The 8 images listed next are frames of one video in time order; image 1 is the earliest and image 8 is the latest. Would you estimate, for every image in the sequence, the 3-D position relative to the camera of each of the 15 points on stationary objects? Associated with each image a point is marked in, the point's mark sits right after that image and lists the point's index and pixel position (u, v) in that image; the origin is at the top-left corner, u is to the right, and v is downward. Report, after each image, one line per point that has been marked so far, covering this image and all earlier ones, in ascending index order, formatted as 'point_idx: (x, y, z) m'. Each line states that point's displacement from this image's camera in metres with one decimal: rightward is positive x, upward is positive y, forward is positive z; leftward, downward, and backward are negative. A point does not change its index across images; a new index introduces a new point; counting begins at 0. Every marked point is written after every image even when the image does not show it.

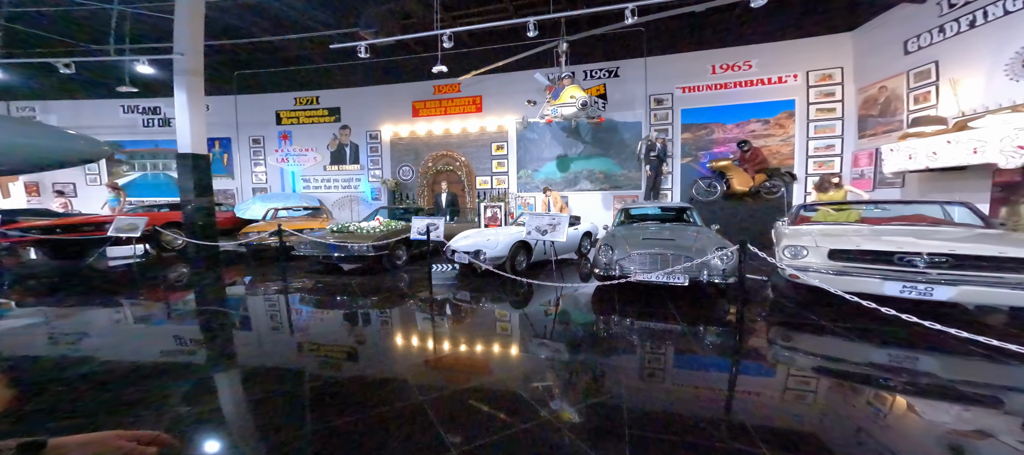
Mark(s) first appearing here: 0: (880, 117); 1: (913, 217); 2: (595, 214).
0: (+6.5, +1.9, +6.5) m
1: (+4.8, +0.1, +4.4) m
2: (+2.0, +0.3, +8.5) m
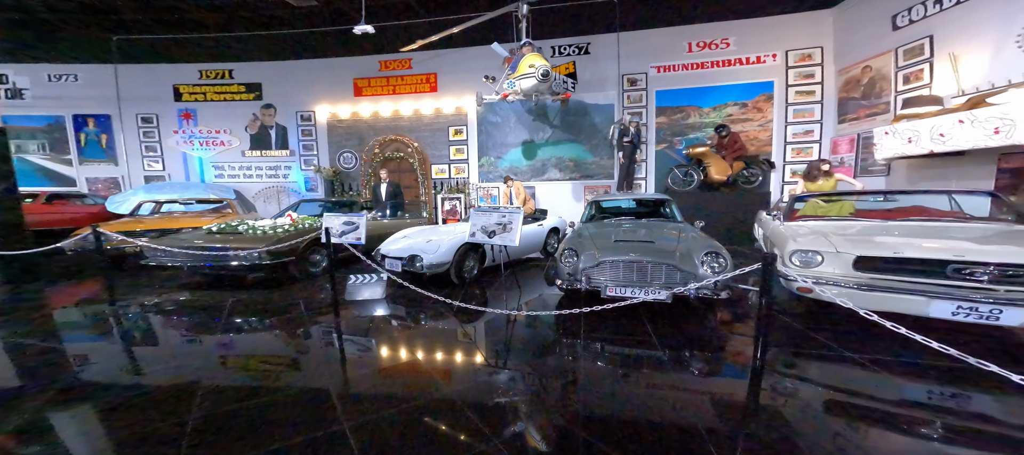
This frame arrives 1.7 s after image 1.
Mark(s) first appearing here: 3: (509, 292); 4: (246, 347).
0: (+5.7, +2.1, +6.0) m
1: (+4.2, +0.2, +3.9) m
2: (+1.1, +0.5, +7.7) m
3: (-0.1, -0.8, +4.2) m
4: (-2.1, -0.9, +2.9) m
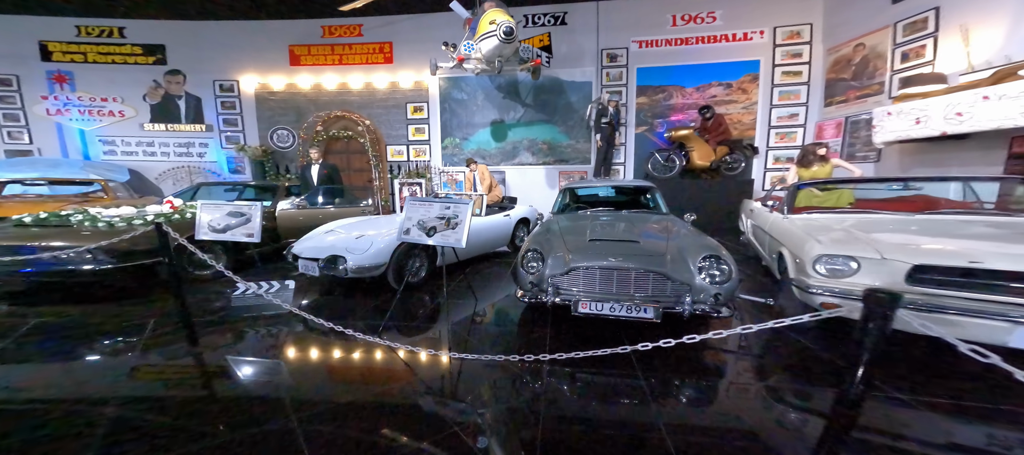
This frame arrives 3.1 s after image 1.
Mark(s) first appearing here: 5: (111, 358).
0: (+5.1, +2.2, +5.6) m
1: (+3.8, +0.2, +3.4) m
2: (+0.4, +0.7, +7.0) m
3: (-0.5, -0.7, +3.5) m
4: (-2.4, -0.9, +2.1) m
5: (-2.5, -0.8, +2.3) m
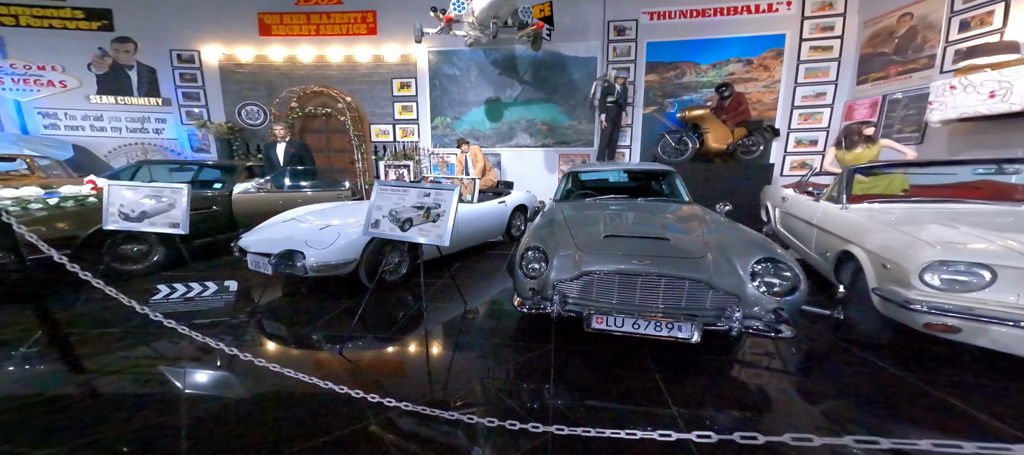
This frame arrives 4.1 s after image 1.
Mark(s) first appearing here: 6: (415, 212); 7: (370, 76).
0: (+5.1, +2.3, +5.0) m
1: (+3.8, +0.3, +2.9) m
2: (+0.4, +0.9, +6.4) m
3: (-0.6, -0.6, +3.0) m
4: (-2.5, -0.9, +1.5) m
5: (-2.6, -0.8, +1.8) m
6: (-0.6, +0.1, +2.1) m
7: (-2.3, +2.4, +5.9) m
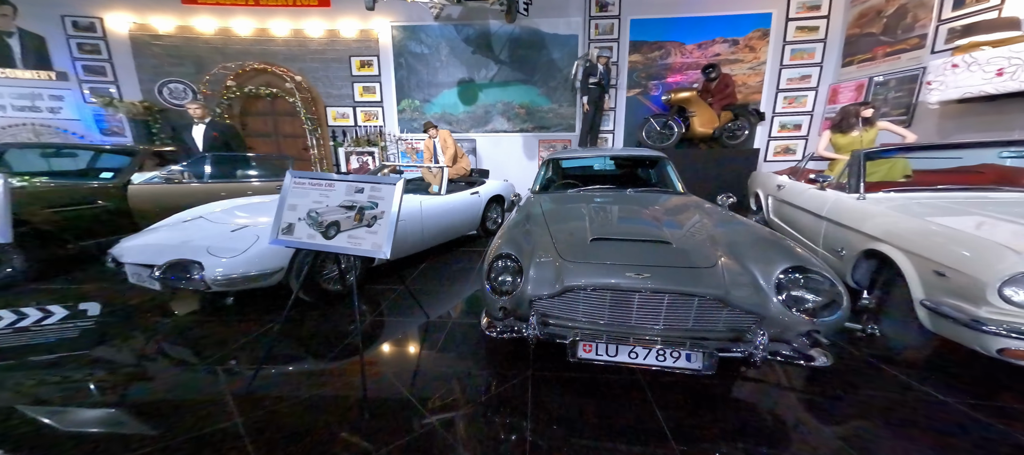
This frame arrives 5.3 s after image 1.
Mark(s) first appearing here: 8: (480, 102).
0: (+4.8, +2.5, +4.8) m
1: (+3.6, +0.4, +2.7) m
2: (0.0, +1.0, +6.0) m
3: (-0.7, -0.6, +2.5) m
4: (-2.6, -0.9, +1.0) m
5: (-2.7, -0.9, +1.3) m
6: (-0.7, +0.1, +1.7) m
7: (-2.7, +2.5, +5.3) m
8: (-0.5, +1.9, +5.7) m
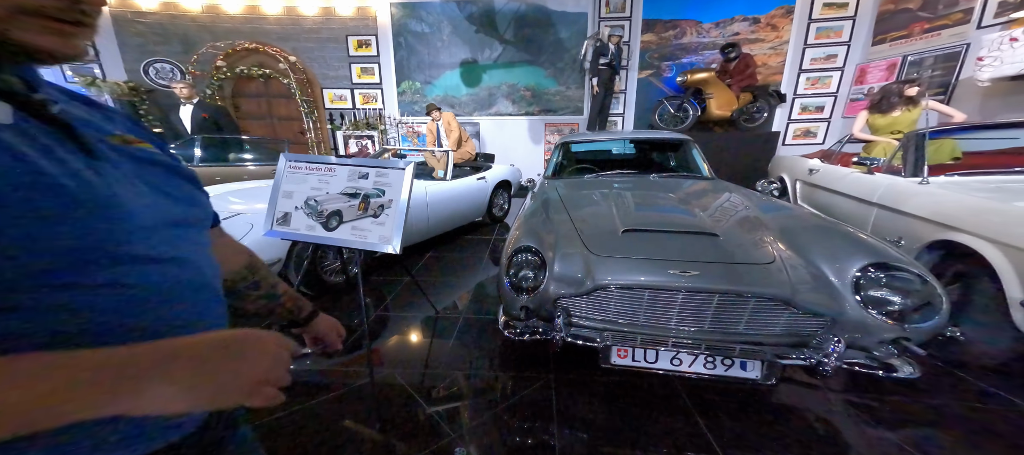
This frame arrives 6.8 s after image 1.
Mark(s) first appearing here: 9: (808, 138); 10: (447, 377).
0: (+4.9, +2.7, +4.4) m
1: (+3.6, +0.5, +2.4) m
2: (+0.1, +1.2, +5.8) m
3: (-0.7, -0.5, +2.4) m
4: (-2.5, -0.9, +0.9) m
5: (-2.6, -0.8, +1.1) m
6: (-0.6, +0.1, +1.5) m
7: (-2.6, +2.7, +5.0) m
8: (-0.4, +2.1, +5.4) m
9: (+4.6, +1.4, +5.7) m
10: (-0.2, -0.7, +1.7) m
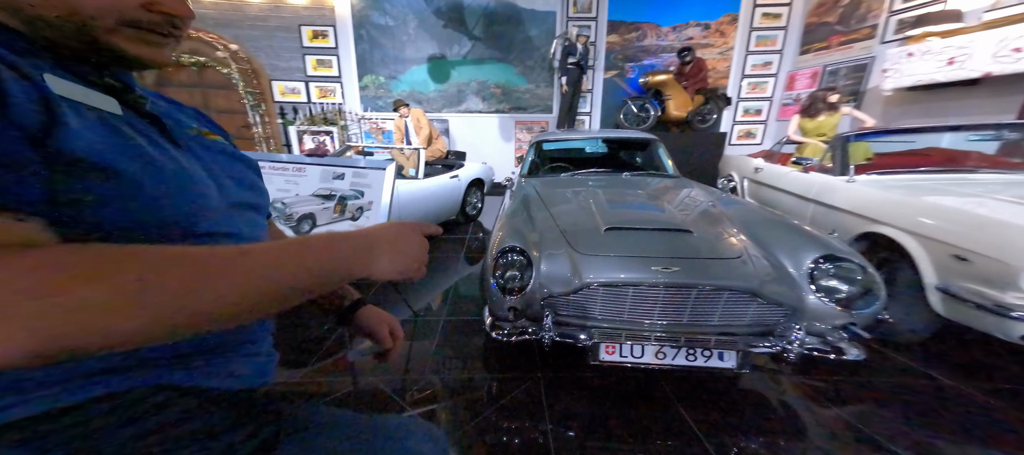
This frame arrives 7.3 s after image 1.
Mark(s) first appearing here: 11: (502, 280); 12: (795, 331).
0: (+4.5, +2.7, +4.9) m
1: (+3.5, +0.5, +2.8) m
2: (-0.4, +1.2, +5.8) m
3: (-0.8, -0.5, +2.3) m
4: (-2.5, -0.9, +0.7) m
5: (-2.6, -0.9, +0.9) m
6: (-0.7, +0.1, +1.4) m
7: (-3.0, +2.7, +4.7) m
8: (-0.9, +2.2, +5.4) m
9: (+4.0, +1.5, +6.1) m
10: (-0.2, -0.7, +1.8) m
11: (0.0, -0.2, +1.5) m
12: (+1.0, -0.4, +1.3) m
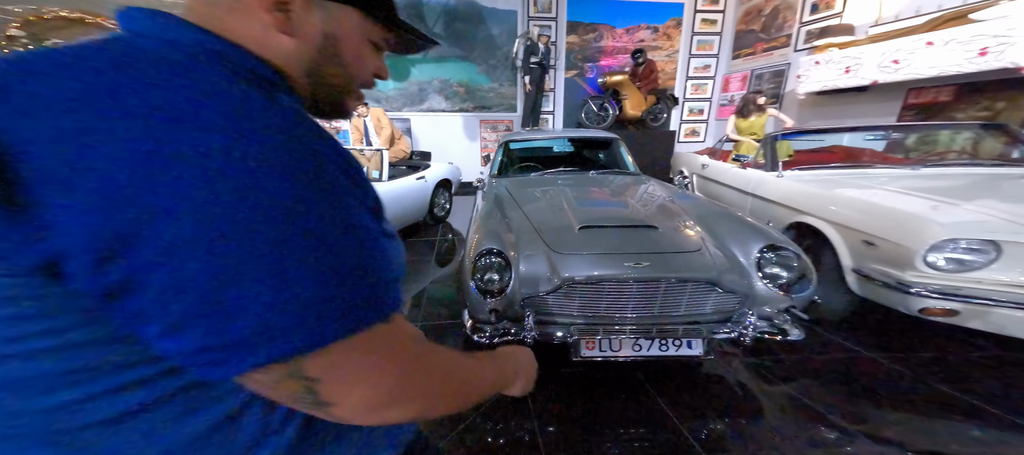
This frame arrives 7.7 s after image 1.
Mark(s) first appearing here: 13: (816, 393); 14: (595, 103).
0: (+3.9, +2.9, +5.3) m
1: (+3.2, +0.6, +3.2) m
2: (-0.9, +1.3, +5.7) m
3: (-0.9, -0.6, +2.3) m
4: (-2.4, -1.0, +0.5) m
5: (-2.6, -0.9, +0.7) m
6: (-0.8, +0.1, +1.4) m
7: (-3.5, +2.6, +4.4) m
8: (-1.4, +2.2, +5.3) m
9: (+3.4, +1.6, +6.5) m
10: (-0.3, -0.7, +1.8) m
11: (-0.1, -0.2, +1.5) m
12: (+0.9, -0.3, +1.4) m
13: (+1.4, -0.8, +1.7) m
14: (+1.2, +1.8, +5.4) m
